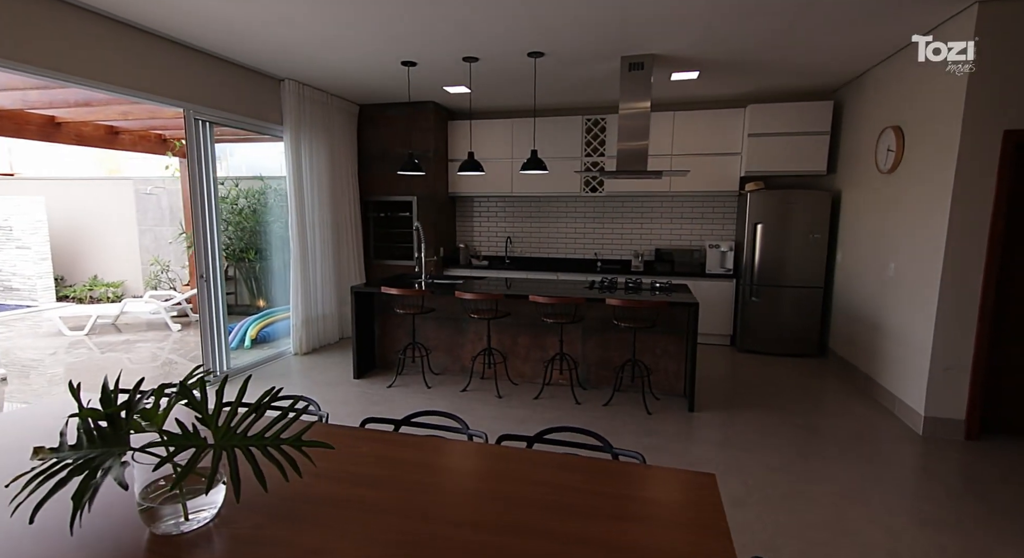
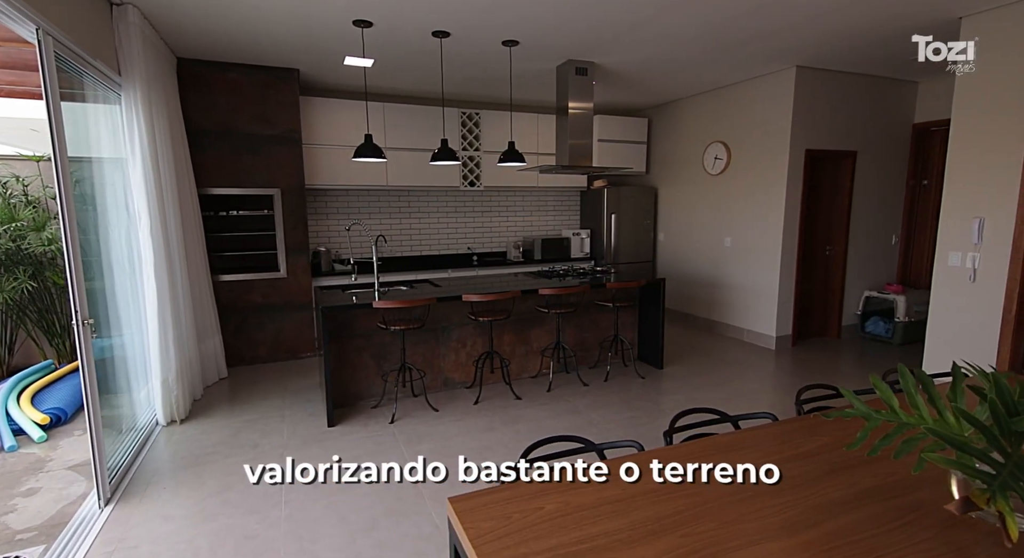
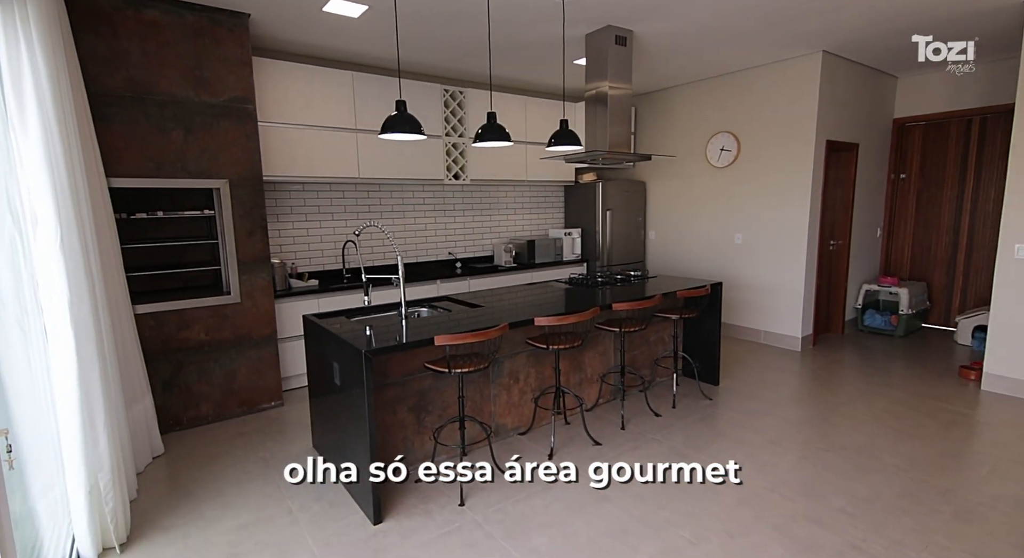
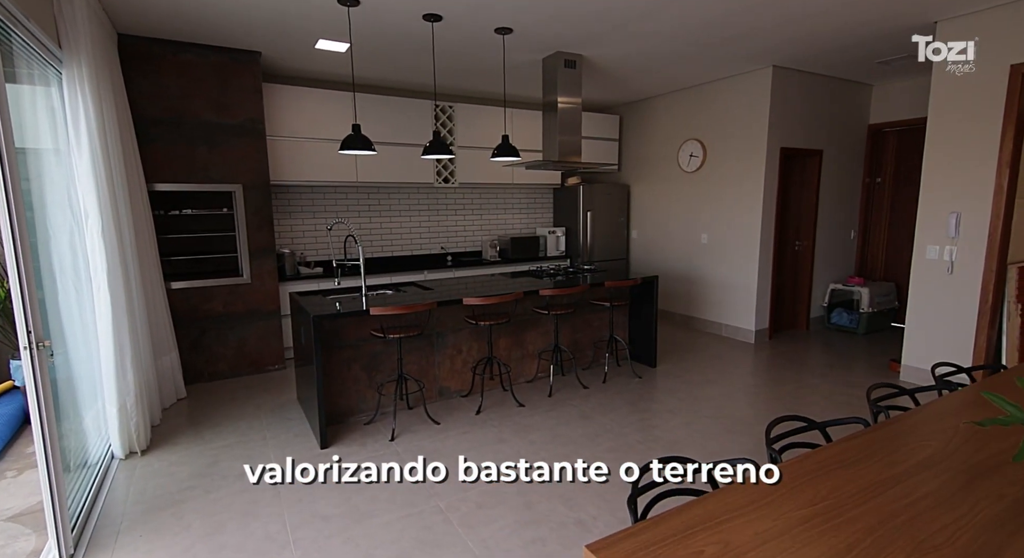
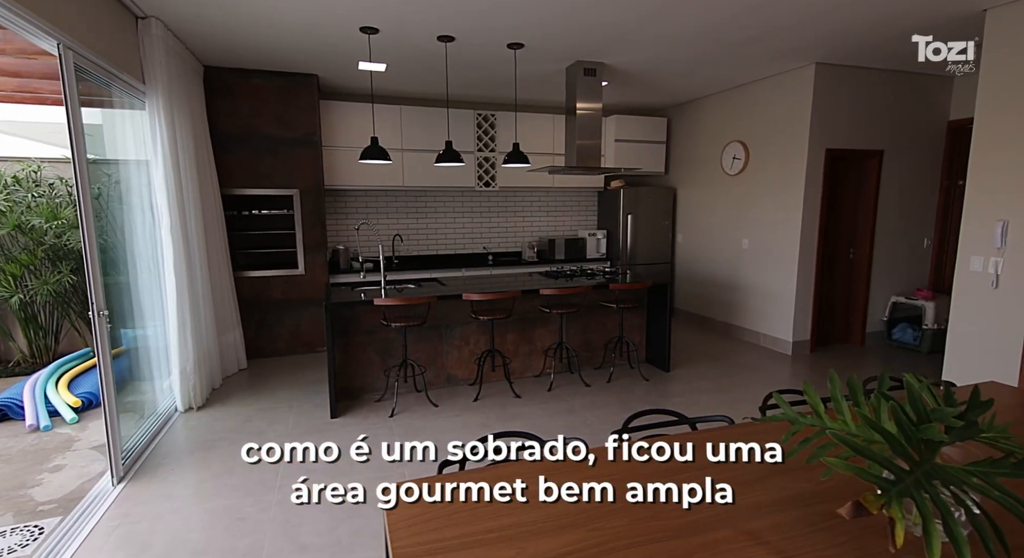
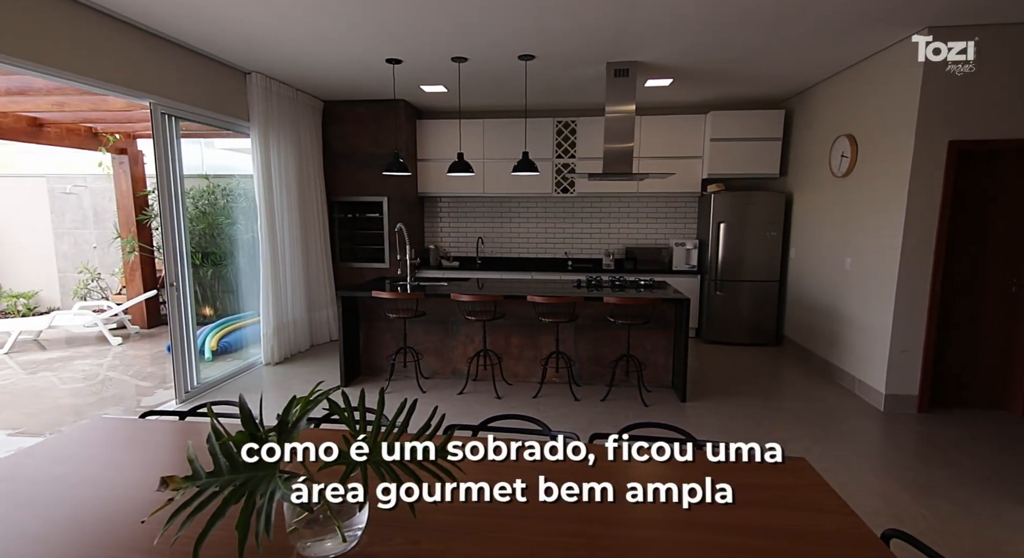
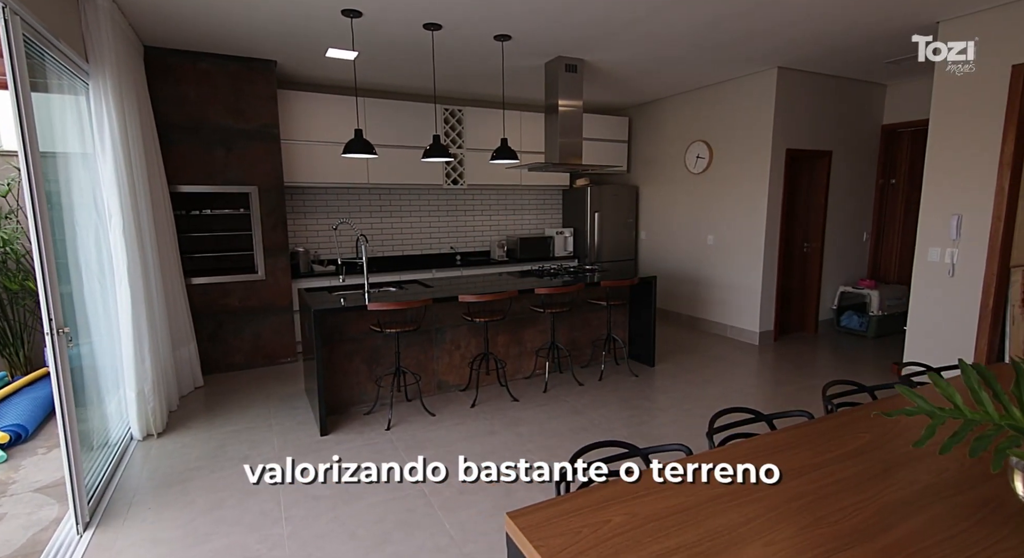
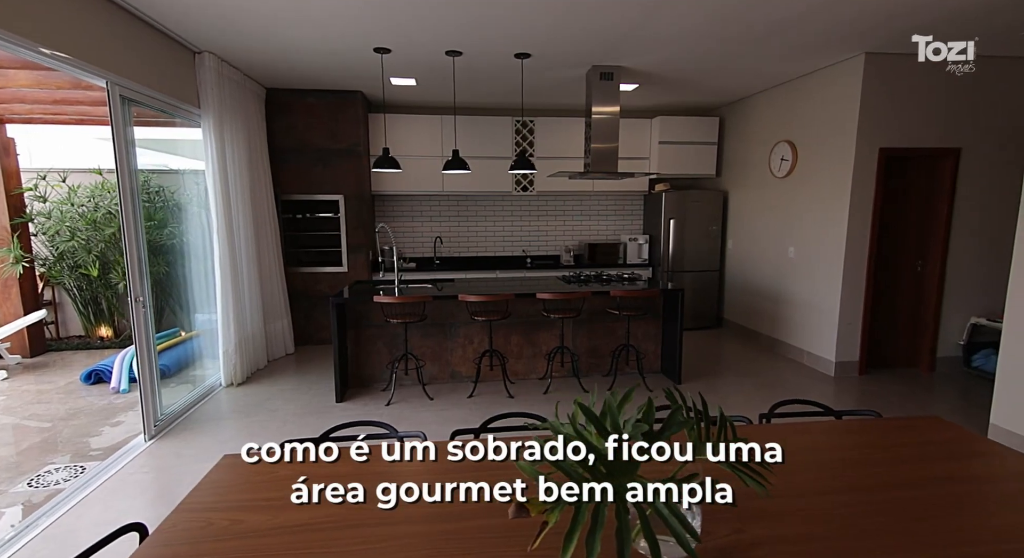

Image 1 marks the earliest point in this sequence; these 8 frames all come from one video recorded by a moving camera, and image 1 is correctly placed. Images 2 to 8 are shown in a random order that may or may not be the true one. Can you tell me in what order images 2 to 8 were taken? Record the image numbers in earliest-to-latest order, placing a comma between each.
6, 8, 5, 2, 7, 4, 3
